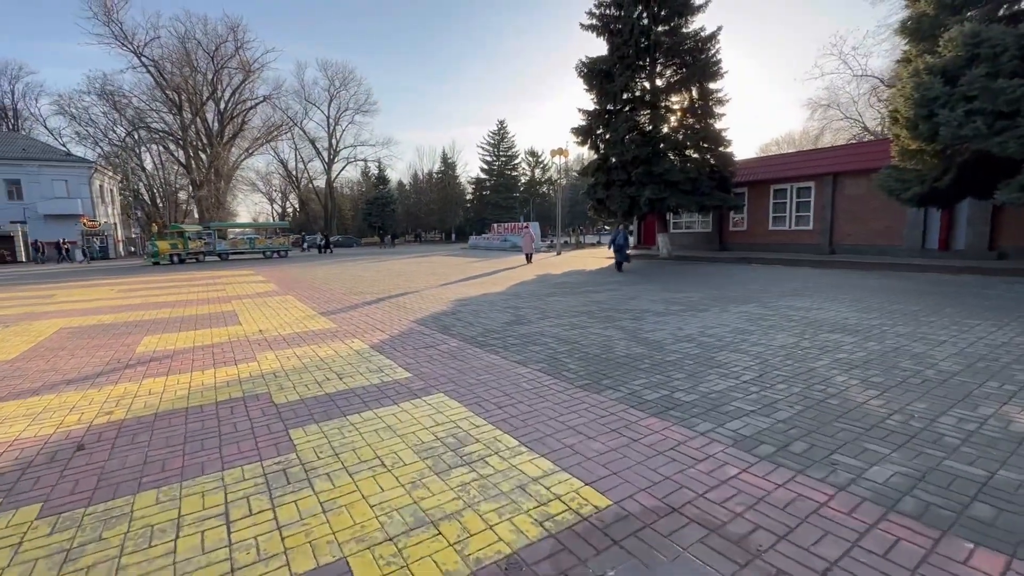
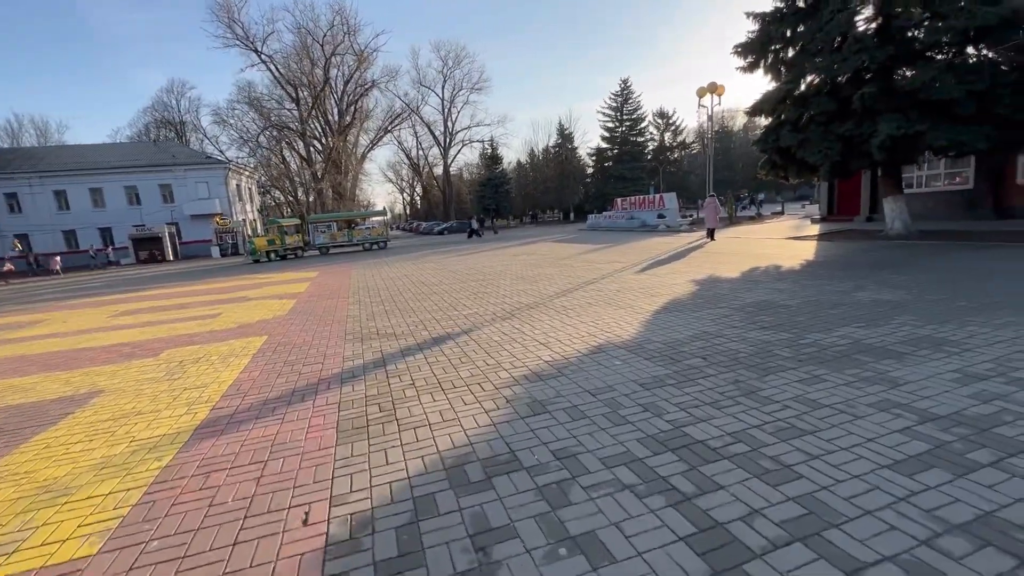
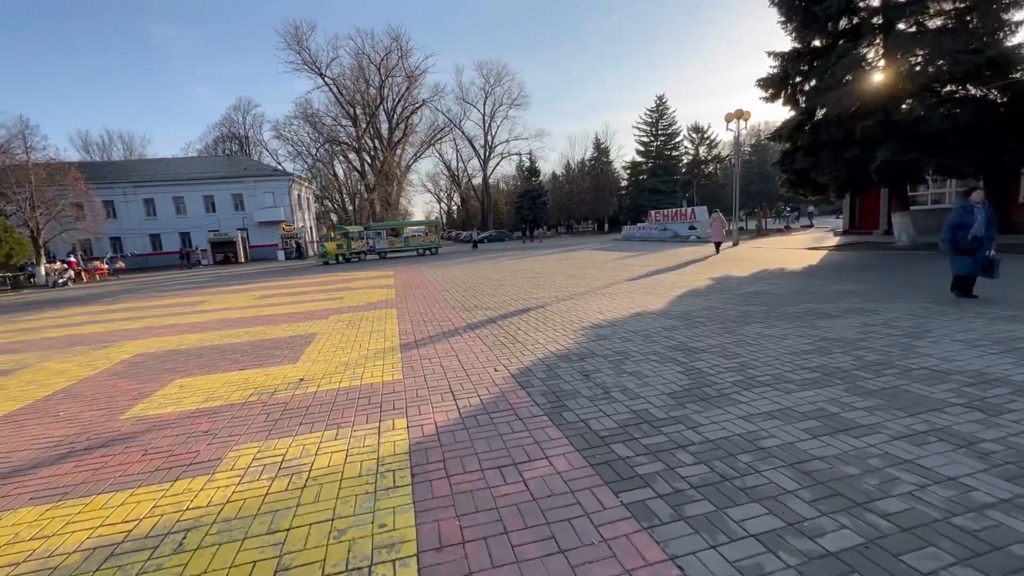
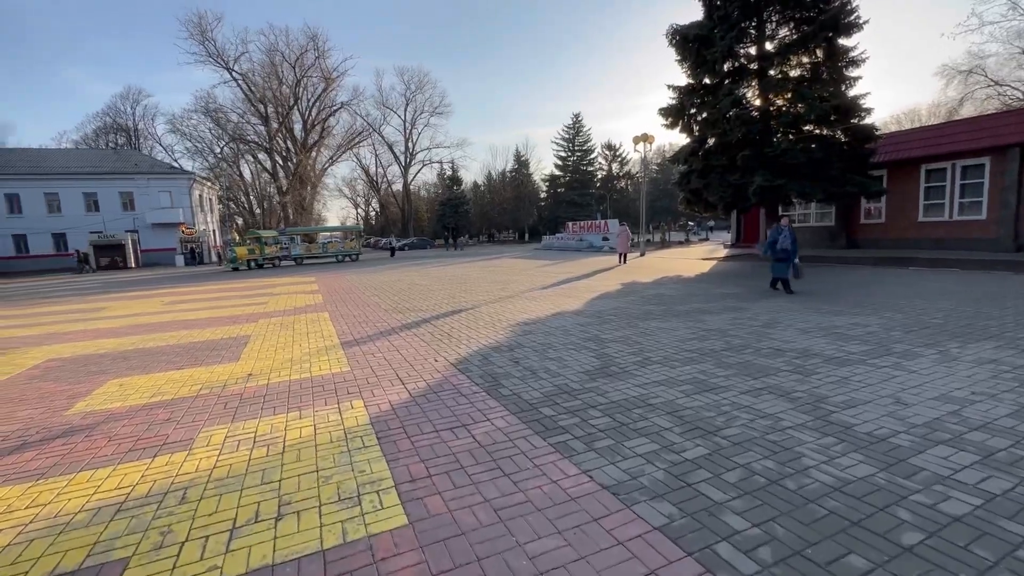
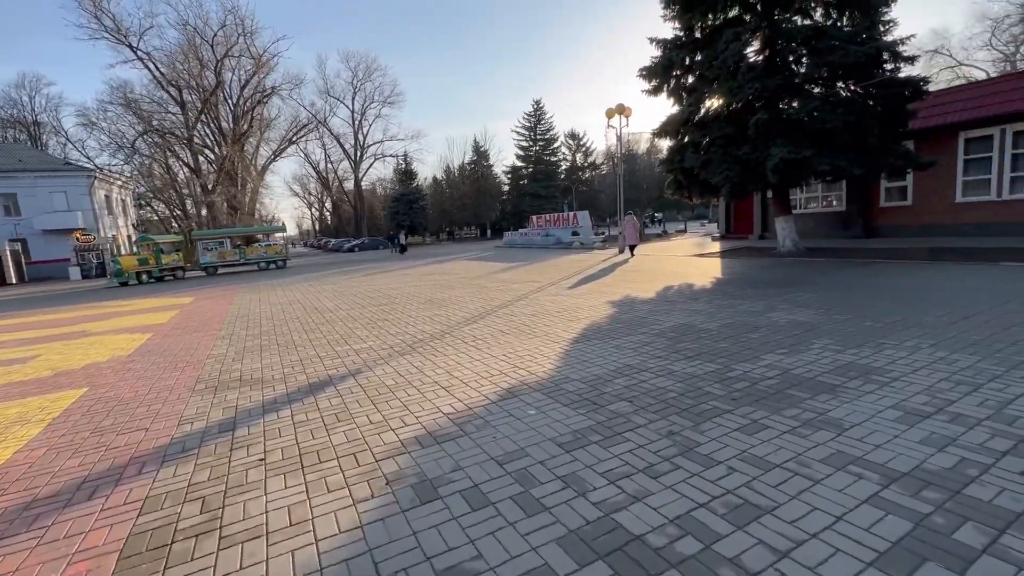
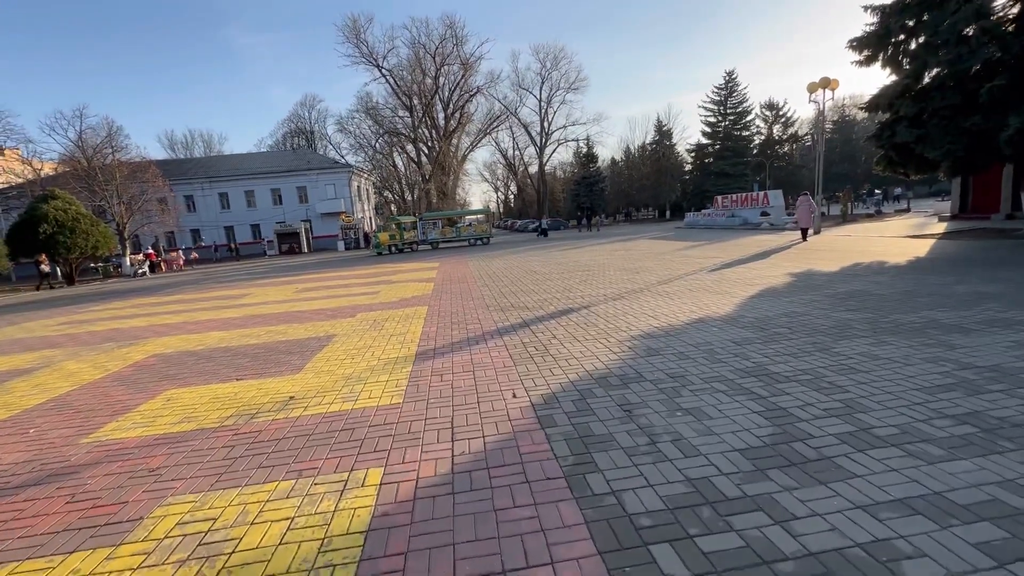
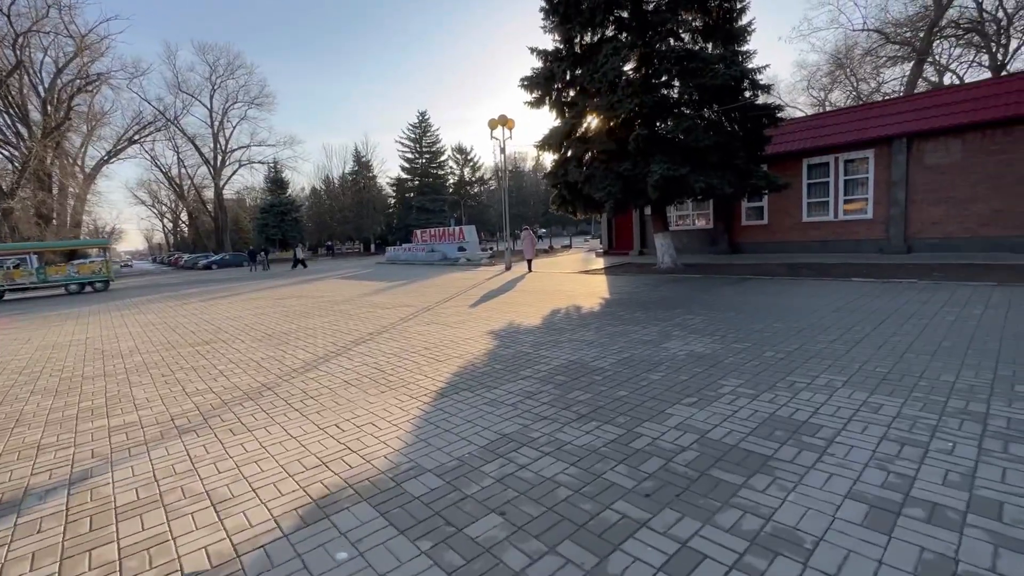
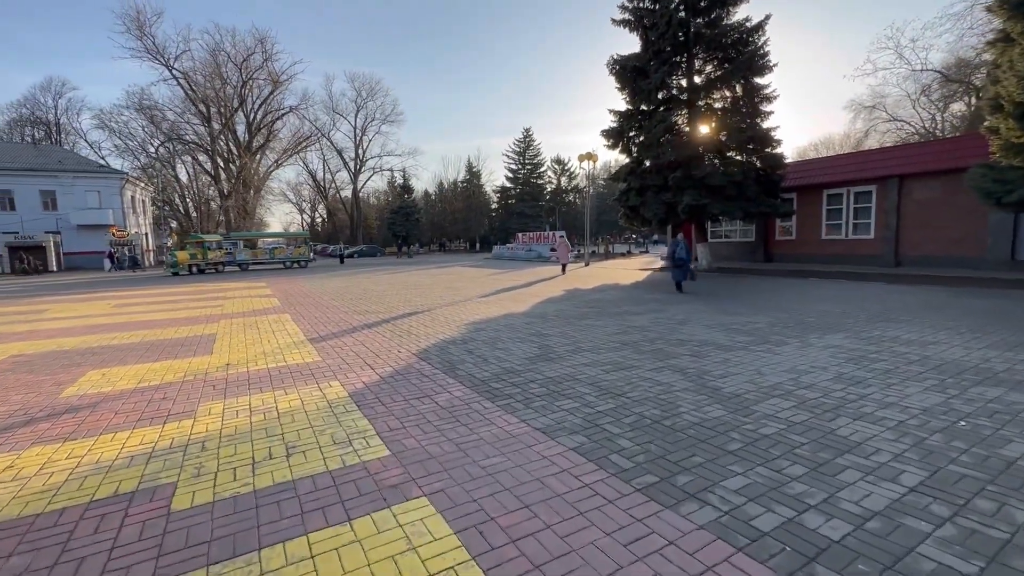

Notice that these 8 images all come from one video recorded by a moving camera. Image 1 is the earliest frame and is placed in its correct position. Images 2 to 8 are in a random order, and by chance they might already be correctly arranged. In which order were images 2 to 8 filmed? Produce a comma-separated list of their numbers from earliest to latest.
8, 4, 3, 6, 2, 5, 7
